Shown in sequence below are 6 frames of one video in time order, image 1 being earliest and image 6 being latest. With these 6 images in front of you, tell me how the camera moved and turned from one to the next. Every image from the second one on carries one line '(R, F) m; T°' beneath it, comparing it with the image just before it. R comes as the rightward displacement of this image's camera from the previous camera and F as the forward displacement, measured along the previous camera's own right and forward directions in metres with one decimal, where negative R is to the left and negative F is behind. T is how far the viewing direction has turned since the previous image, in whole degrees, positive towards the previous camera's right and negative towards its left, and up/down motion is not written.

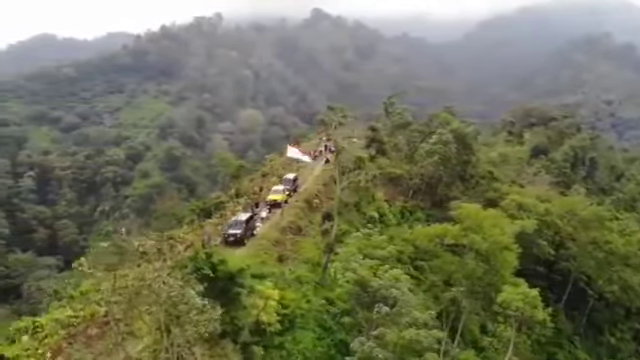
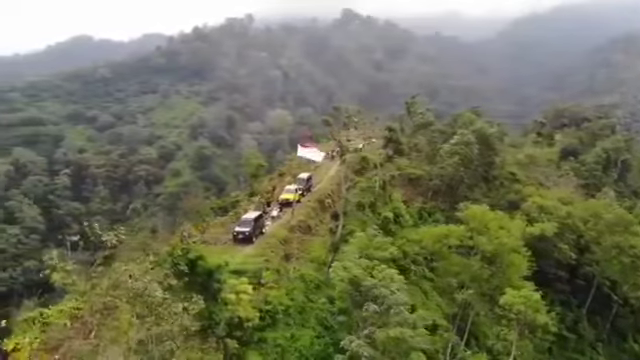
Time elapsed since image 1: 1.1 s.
(+2.4, -0.3) m; -4°
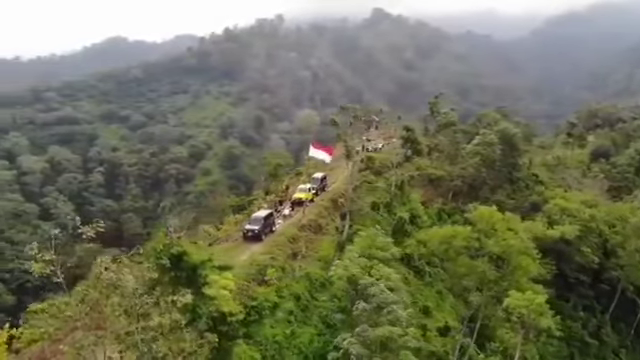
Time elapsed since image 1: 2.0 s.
(+2.3, -0.2) m; -4°
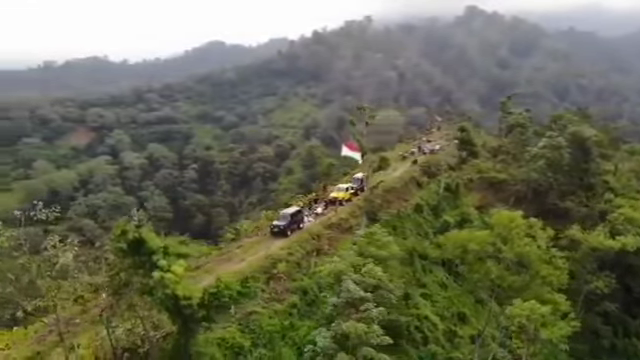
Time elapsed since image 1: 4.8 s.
(+7.0, +0.2) m; -13°
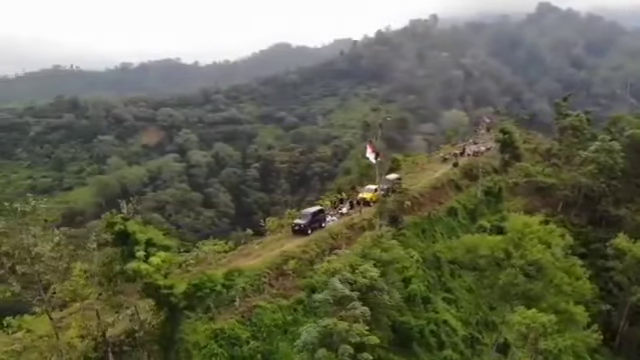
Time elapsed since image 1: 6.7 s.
(+4.8, +0.3) m; -9°
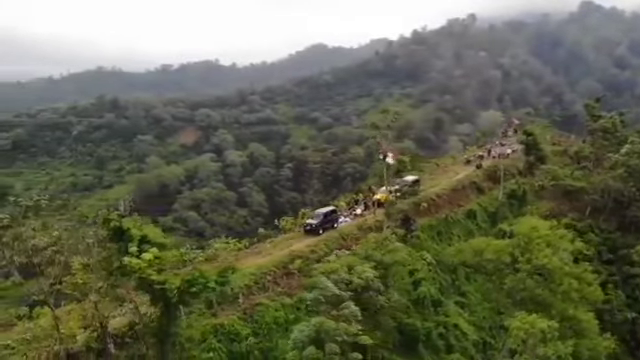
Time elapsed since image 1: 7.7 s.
(+2.6, +0.1) m; -5°
